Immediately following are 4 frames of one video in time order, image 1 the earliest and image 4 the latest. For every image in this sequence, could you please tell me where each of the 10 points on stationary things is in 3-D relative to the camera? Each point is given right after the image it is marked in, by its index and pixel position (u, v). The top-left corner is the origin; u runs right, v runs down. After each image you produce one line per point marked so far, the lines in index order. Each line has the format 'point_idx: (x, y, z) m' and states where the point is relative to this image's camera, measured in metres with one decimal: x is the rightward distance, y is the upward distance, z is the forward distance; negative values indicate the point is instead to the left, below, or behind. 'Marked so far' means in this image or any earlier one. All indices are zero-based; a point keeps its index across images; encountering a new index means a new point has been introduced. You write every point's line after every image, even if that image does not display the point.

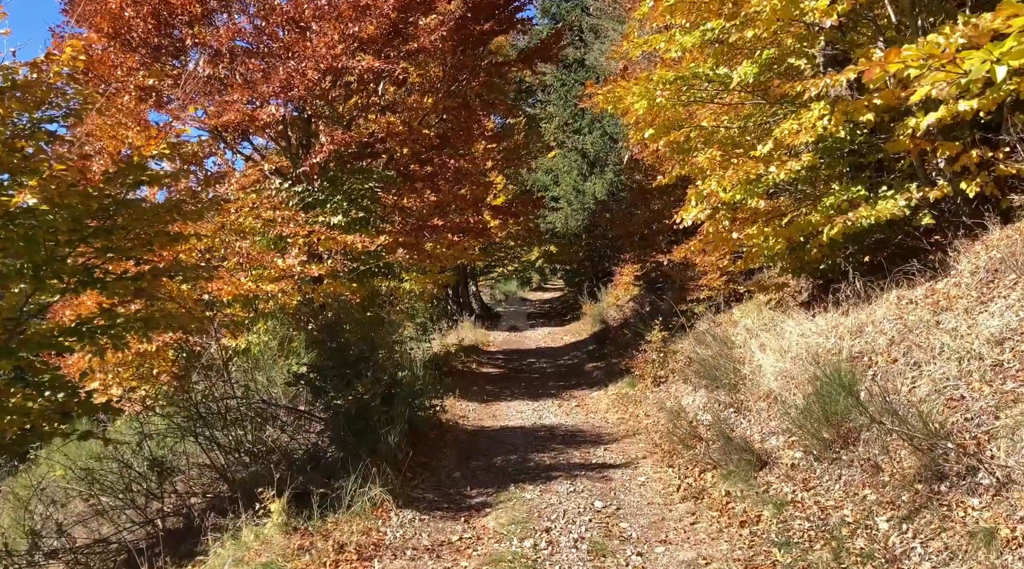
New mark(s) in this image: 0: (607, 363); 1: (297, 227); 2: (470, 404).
0: (+1.7, -1.5, +17.4) m
1: (-3.1, +0.8, +13.9) m
2: (-0.6, -1.8, +14.3) m
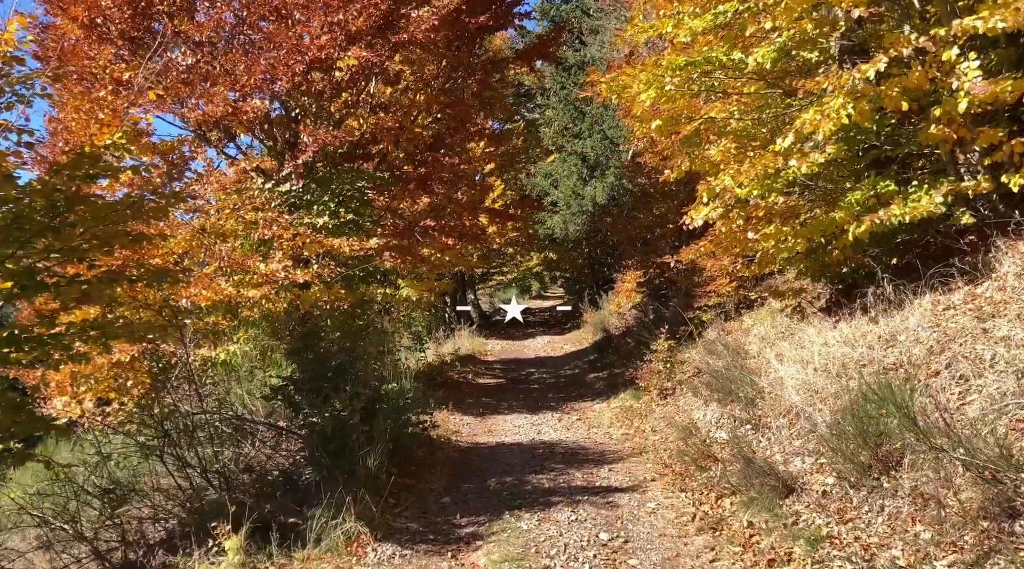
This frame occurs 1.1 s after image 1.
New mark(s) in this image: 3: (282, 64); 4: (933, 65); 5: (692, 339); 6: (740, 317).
0: (+1.7, -1.6, +16.6) m
1: (-3.2, +0.8, +13.1) m
2: (-0.7, -1.9, +13.5) m
3: (-3.2, +3.0, +13.2) m
4: (+3.7, +2.0, +8.6) m
5: (+2.7, -0.8, +14.4) m
6: (+3.2, -0.5, +13.3) m
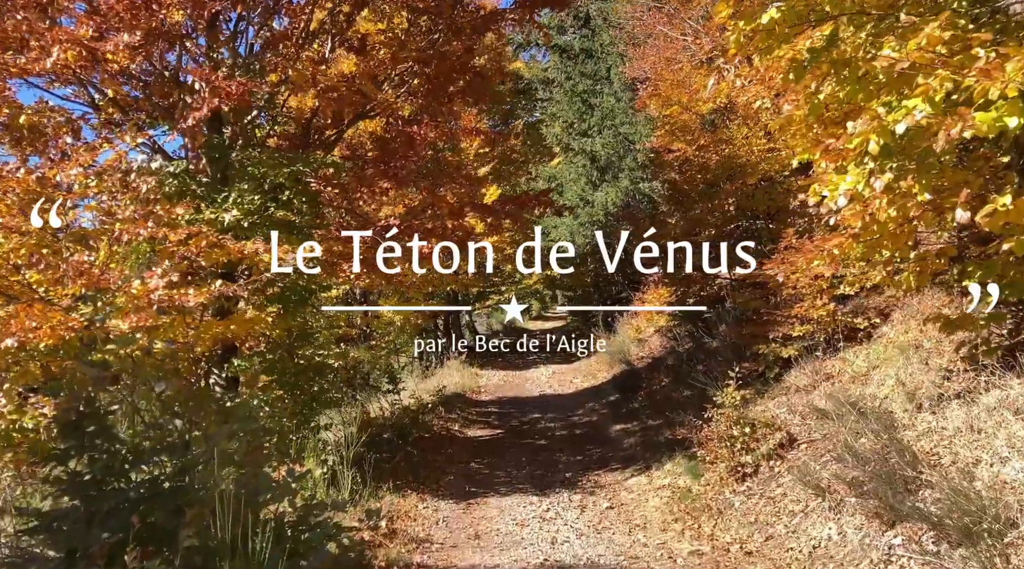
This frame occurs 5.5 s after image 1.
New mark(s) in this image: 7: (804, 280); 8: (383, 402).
0: (+1.7, -1.8, +12.4) m
1: (-3.2, +0.5, +9.0) m
2: (-0.7, -2.1, +9.3) m
3: (-3.2, +2.8, +9.1) m
4: (+3.7, +1.8, +4.5) m
5: (+2.7, -1.1, +10.2) m
6: (+3.1, -0.7, +9.1) m
7: (+2.9, +0.1, +9.6) m
8: (-2.0, -1.7, +14.3) m
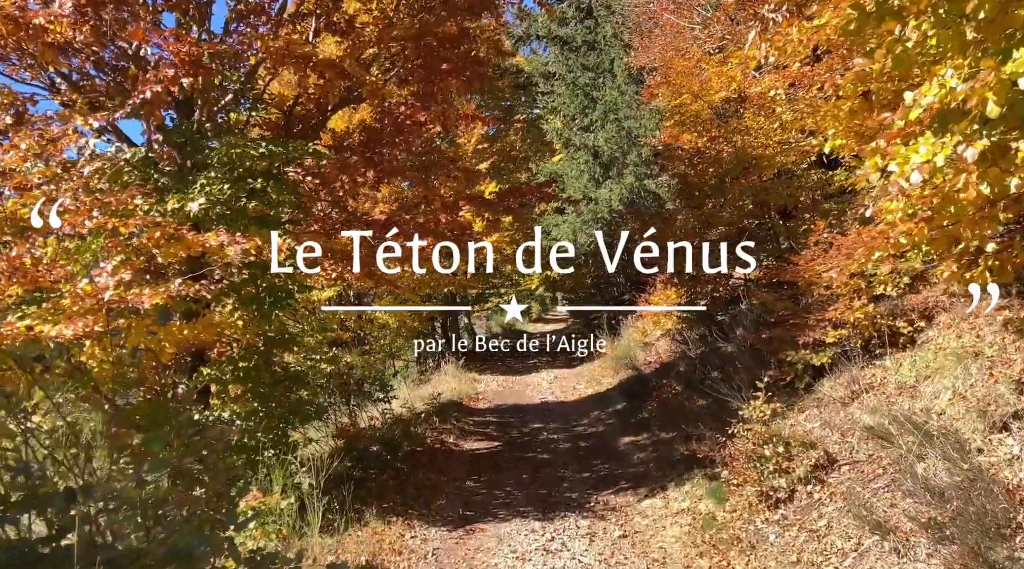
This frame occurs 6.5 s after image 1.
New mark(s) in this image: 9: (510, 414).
0: (+1.7, -1.8, +11.3) m
1: (-3.2, +0.5, +8.0) m
2: (-0.7, -2.1, +8.3) m
3: (-3.2, +2.8, +8.1) m
4: (+3.7, +1.9, +3.5) m
5: (+2.7, -1.1, +9.2) m
6: (+3.1, -0.7, +8.1) m
7: (+2.9, +0.1, +8.6) m
8: (-2.0, -1.7, +13.3) m
9: (0.0, -2.1, +15.5) m
